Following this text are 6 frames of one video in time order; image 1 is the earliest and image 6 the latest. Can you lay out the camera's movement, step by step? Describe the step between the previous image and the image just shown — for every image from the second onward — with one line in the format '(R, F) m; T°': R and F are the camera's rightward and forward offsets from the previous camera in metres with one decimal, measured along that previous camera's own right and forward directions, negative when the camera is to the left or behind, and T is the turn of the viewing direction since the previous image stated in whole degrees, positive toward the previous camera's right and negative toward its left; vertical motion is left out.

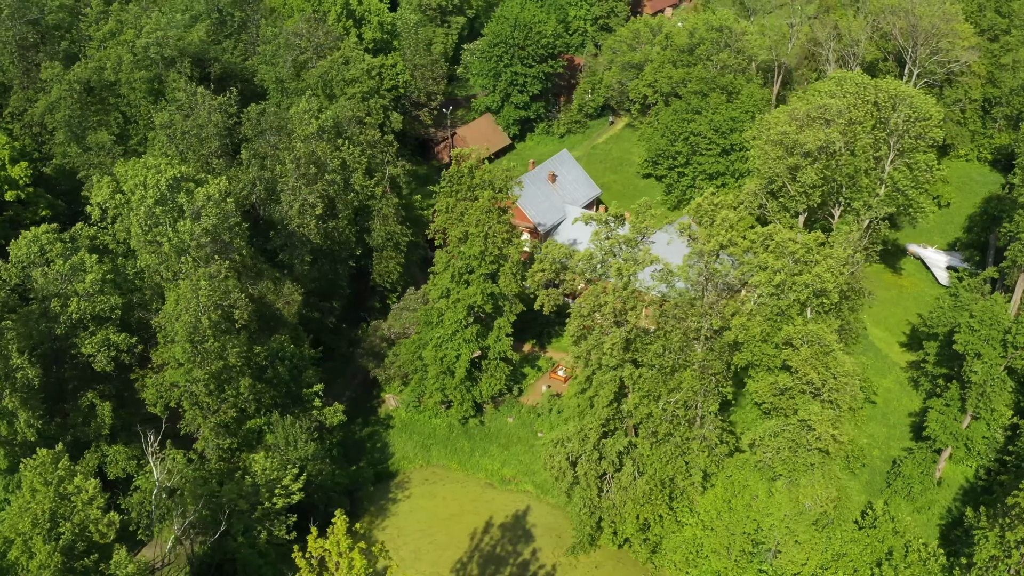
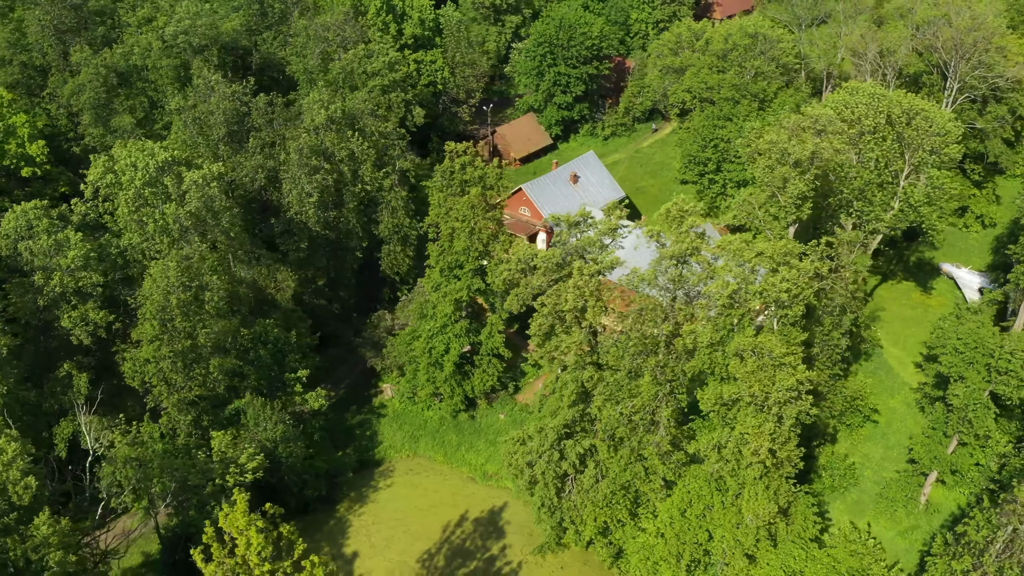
(+3.8, 0.0) m; -5°
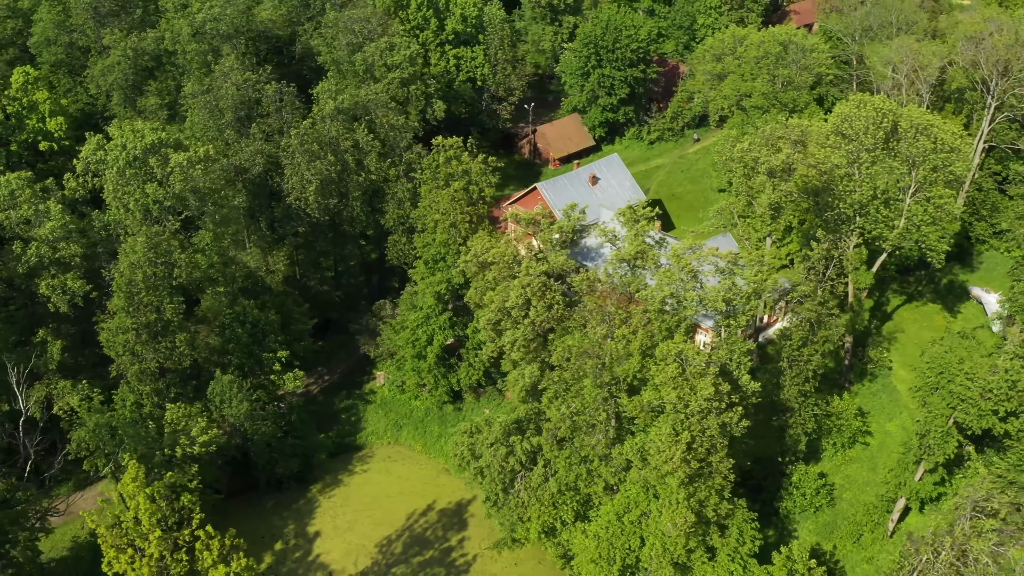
(+4.5, 0.0) m; -6°
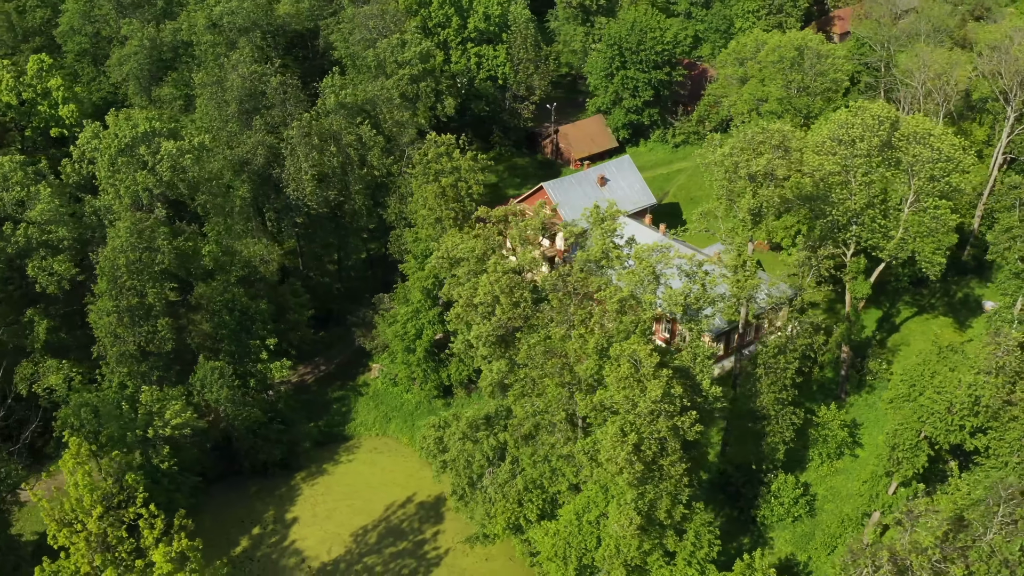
(+2.7, -0.1) m; -3°
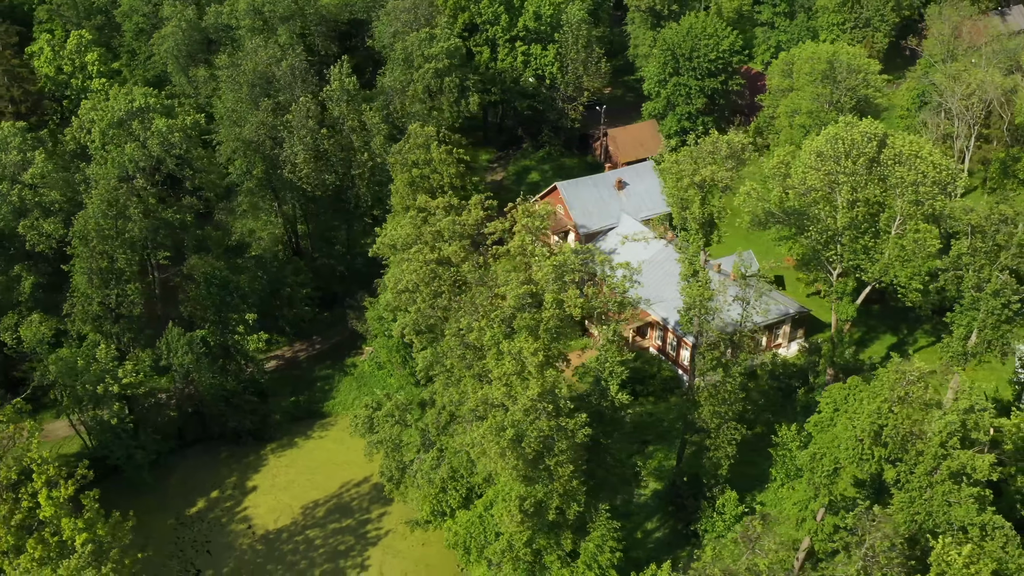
(+6.2, 0.0) m; -8°
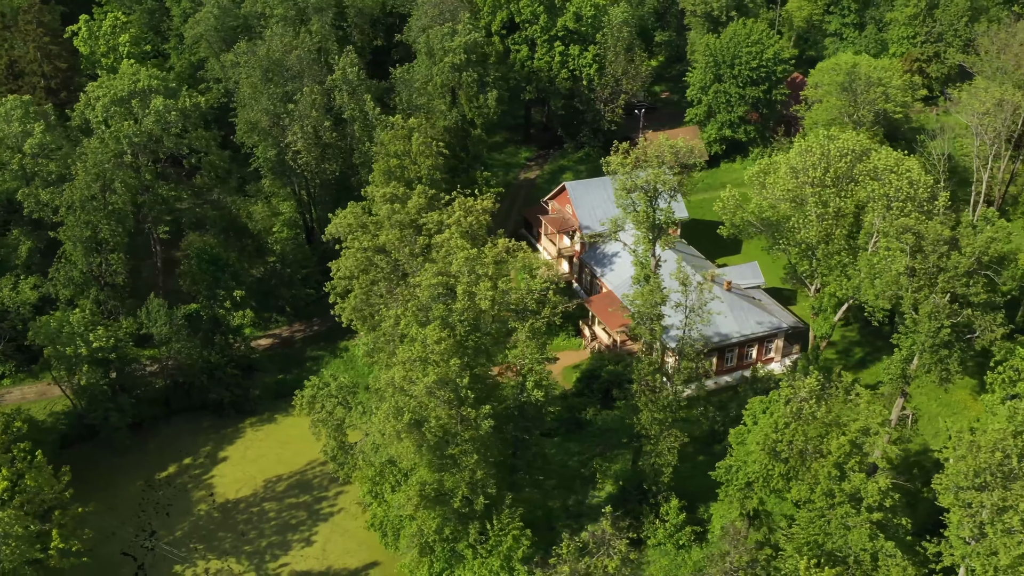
(+5.4, -0.1) m; -7°
